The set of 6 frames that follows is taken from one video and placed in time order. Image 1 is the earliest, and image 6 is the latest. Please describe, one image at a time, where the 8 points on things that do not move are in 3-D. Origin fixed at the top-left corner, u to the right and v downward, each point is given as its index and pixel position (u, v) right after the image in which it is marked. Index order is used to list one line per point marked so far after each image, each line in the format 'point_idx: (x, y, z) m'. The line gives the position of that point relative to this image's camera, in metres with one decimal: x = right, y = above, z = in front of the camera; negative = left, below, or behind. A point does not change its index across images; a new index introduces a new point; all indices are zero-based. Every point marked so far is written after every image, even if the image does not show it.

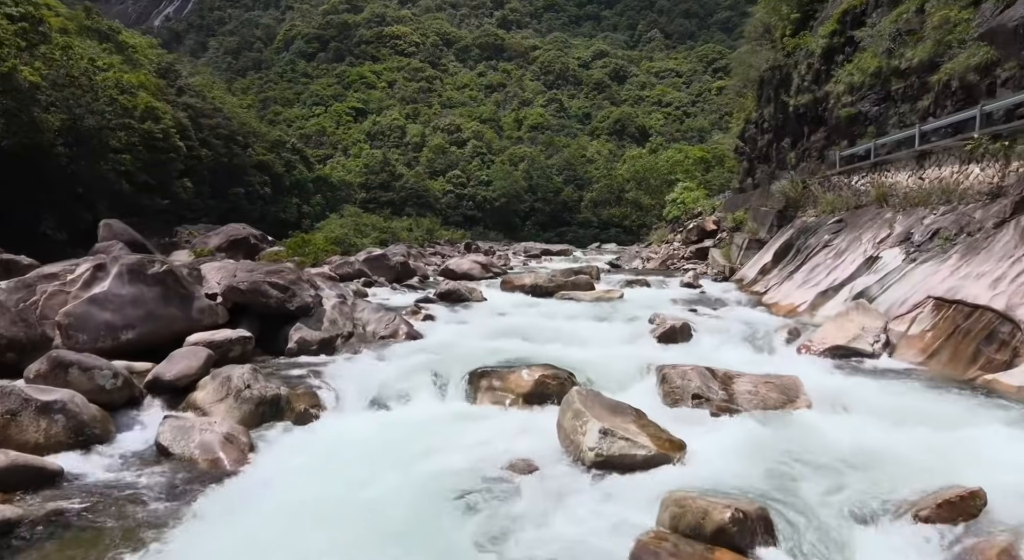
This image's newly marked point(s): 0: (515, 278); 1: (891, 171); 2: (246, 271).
0: (0.0, +0.1, +18.5) m
1: (+8.9, +2.6, +15.4) m
2: (-4.2, +0.1, +10.2) m
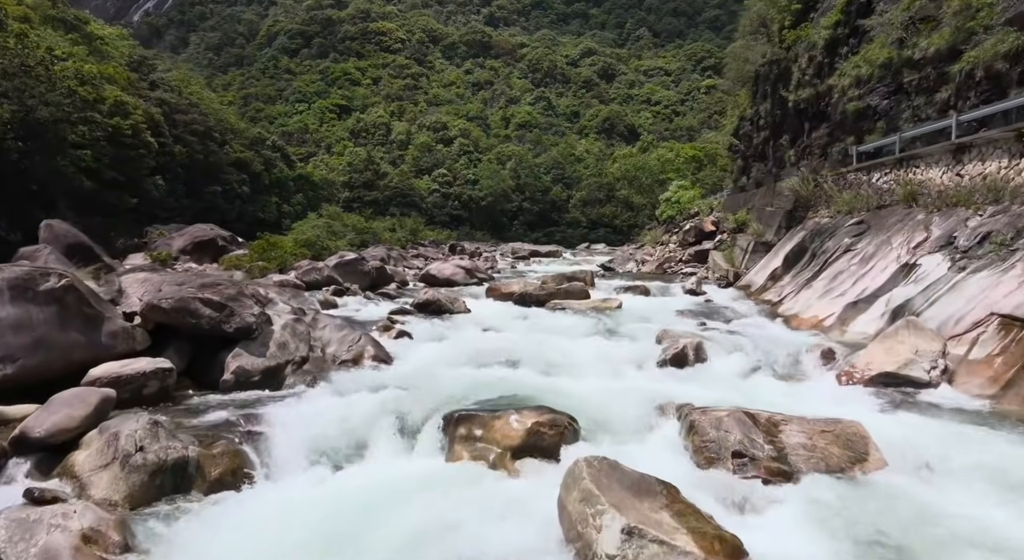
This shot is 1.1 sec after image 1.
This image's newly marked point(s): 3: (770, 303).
0: (-0.3, -0.1, +16.8) m
1: (+8.6, +2.4, +13.9) m
2: (-4.3, 0.0, +8.4) m
3: (+5.8, -0.5, +14.6) m
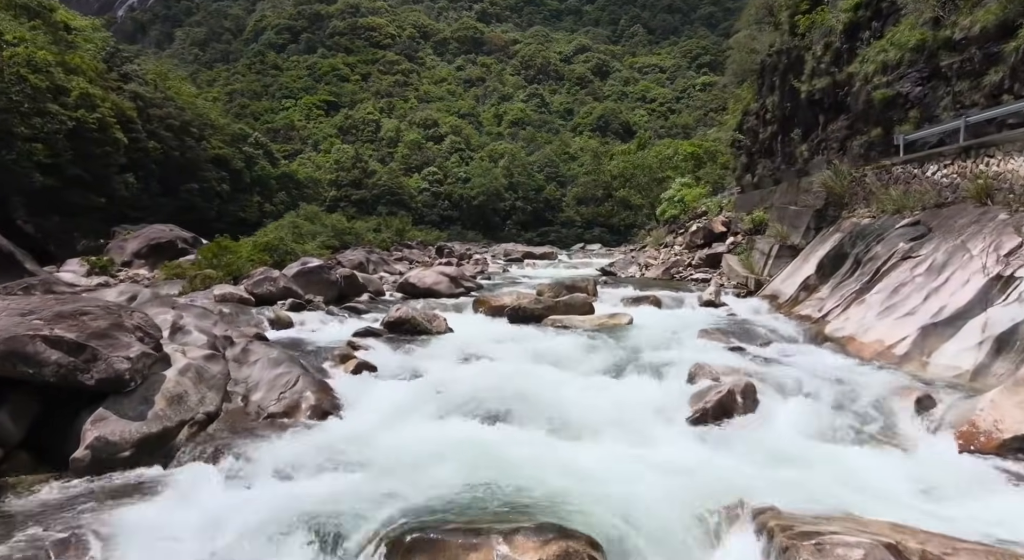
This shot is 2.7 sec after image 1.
0: (-0.5, -0.4, +14.4) m
1: (+8.5, +2.2, +11.6) m
2: (-4.4, -0.3, +6.0) m
3: (+5.6, -0.7, +12.3) m
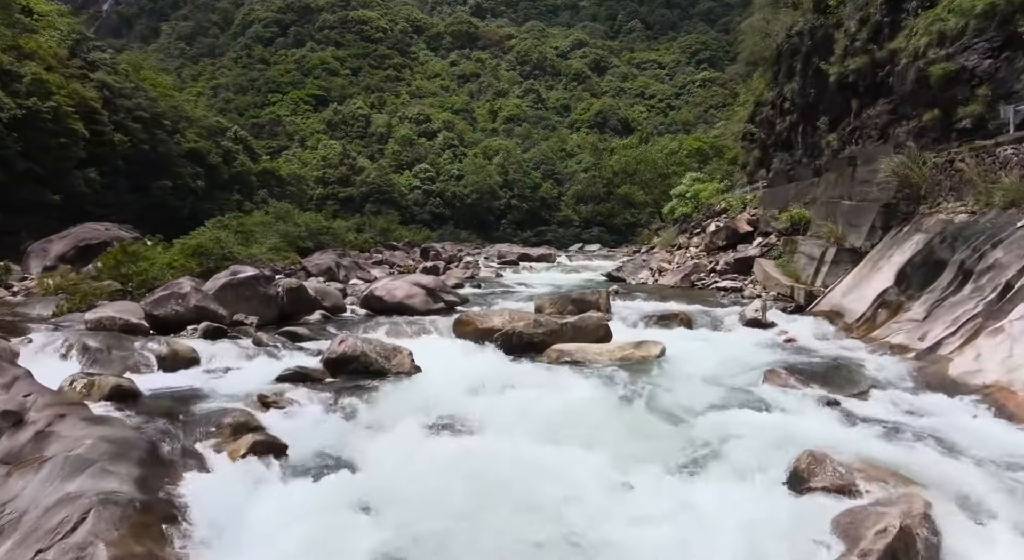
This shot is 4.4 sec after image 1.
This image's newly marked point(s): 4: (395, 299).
0: (-0.6, -0.6, +11.1) m
1: (+8.3, +1.9, +8.3) m
2: (-4.5, -0.5, +2.7) m
3: (+5.5, -1.0, +9.0) m
4: (-2.3, -0.4, +12.9) m
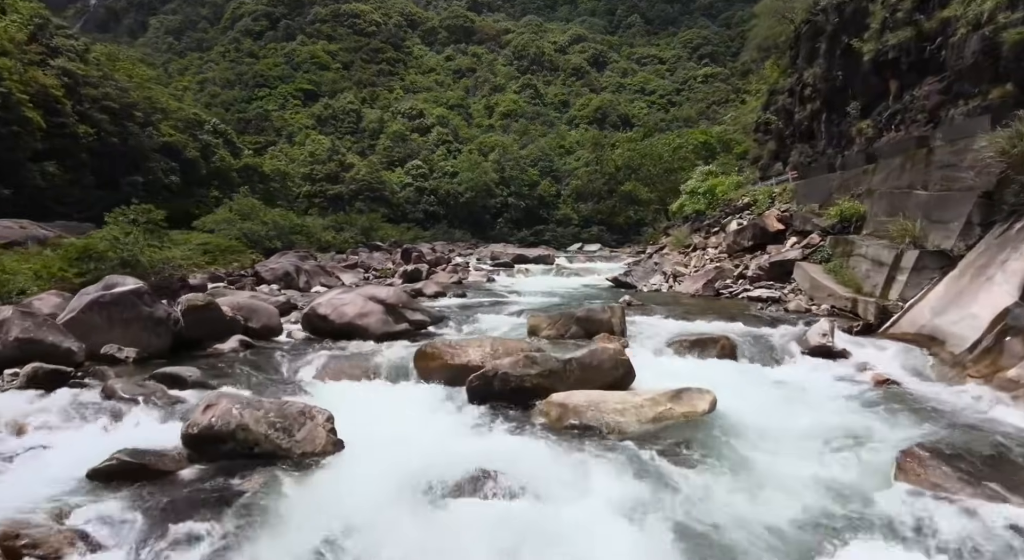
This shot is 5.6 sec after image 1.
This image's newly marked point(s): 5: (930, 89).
0: (-0.8, -0.8, +8.0) m
1: (+8.1, +1.8, +5.3) m
2: (-4.7, -0.7, -0.4) m
3: (+5.3, -1.2, +6.0) m
4: (-2.5, -0.6, +9.8) m
5: (+12.5, +5.7, +19.5) m
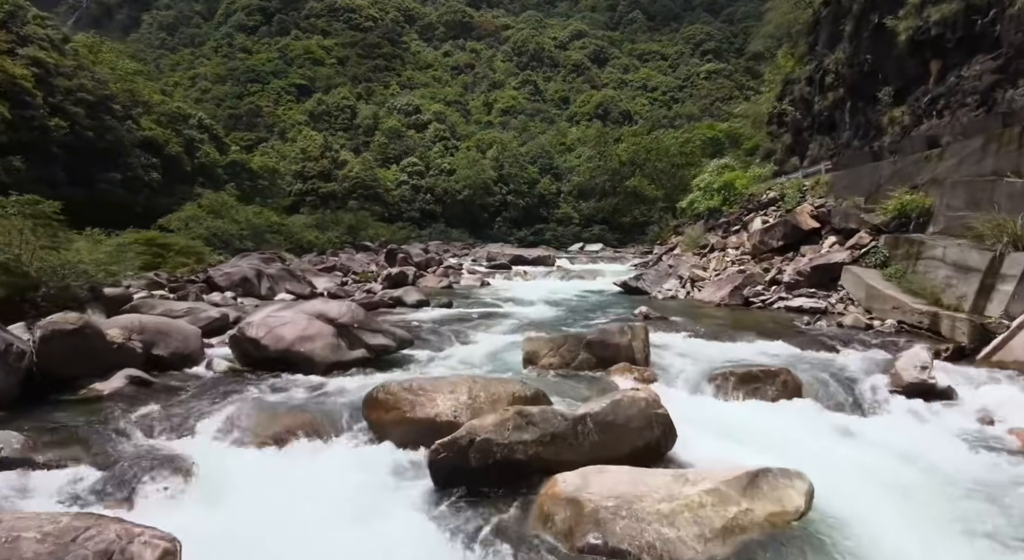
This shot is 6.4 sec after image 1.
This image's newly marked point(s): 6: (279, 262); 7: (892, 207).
0: (-1.0, -0.9, +5.7) m
1: (+8.0, +1.6, +2.9) m
2: (-4.8, -0.9, -2.8) m
3: (+5.2, -1.3, +3.6) m
4: (-2.6, -0.8, +7.4) m
5: (+12.4, +5.6, +17.1) m
6: (-5.9, +0.4, +16.7) m
7: (+7.1, +1.3, +12.3) m
